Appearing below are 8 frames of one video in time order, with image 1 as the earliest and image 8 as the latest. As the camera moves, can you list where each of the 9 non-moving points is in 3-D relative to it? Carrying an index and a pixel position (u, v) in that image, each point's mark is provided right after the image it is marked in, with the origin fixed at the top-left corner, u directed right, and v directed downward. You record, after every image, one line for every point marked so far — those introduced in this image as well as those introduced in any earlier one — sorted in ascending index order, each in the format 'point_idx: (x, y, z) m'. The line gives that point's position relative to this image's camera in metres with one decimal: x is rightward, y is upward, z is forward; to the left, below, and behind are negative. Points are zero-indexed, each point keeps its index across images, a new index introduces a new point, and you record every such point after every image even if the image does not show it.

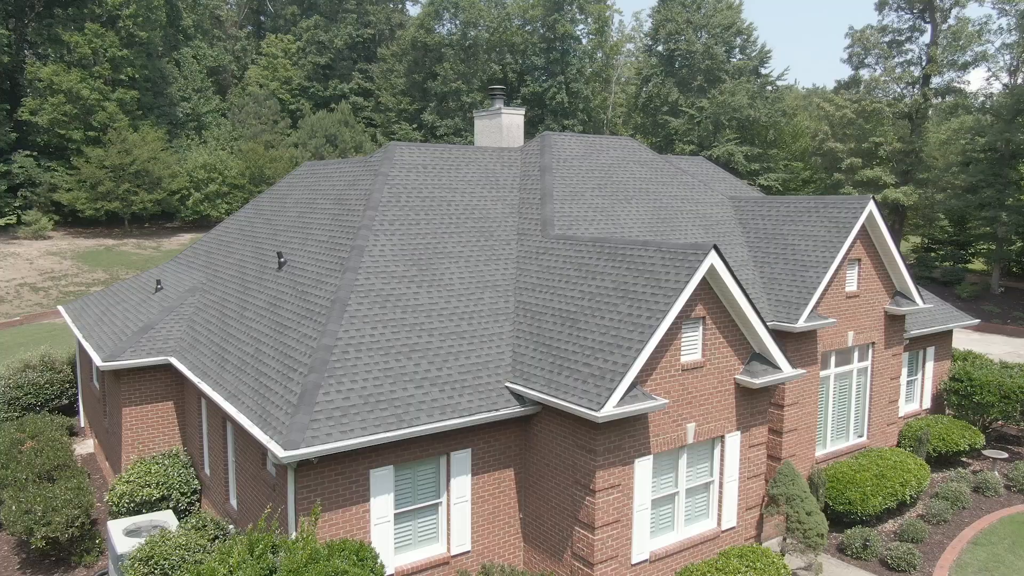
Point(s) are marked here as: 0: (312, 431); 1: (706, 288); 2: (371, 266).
0: (-2.7, -1.9, +9.2) m
1: (+3.0, 0.0, +10.9) m
2: (-2.5, +0.4, +12.4) m
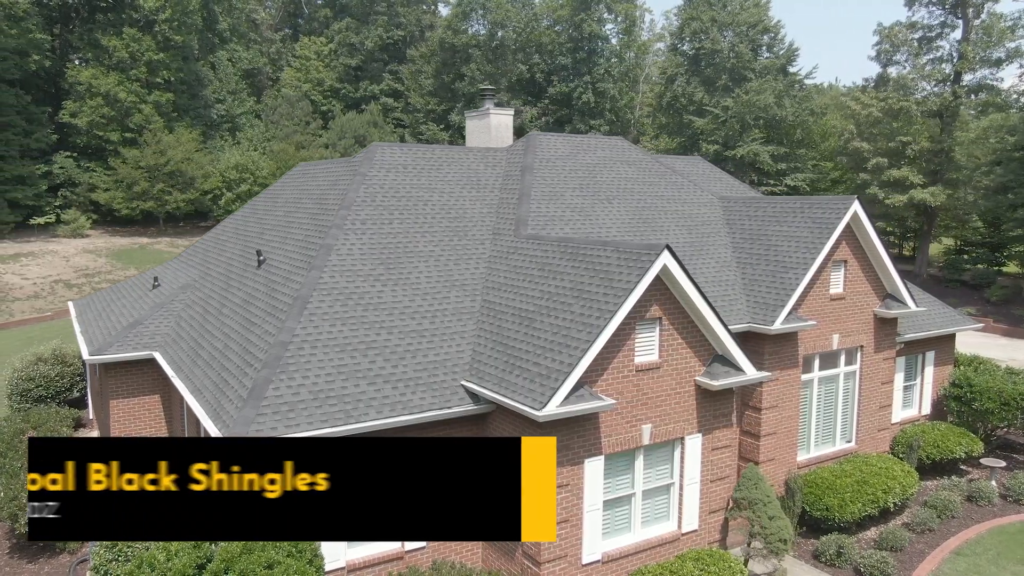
0: (-3.5, -1.9, +9.3) m
1: (+2.3, 0.0, +10.8) m
2: (-3.2, +0.4, +12.5) m
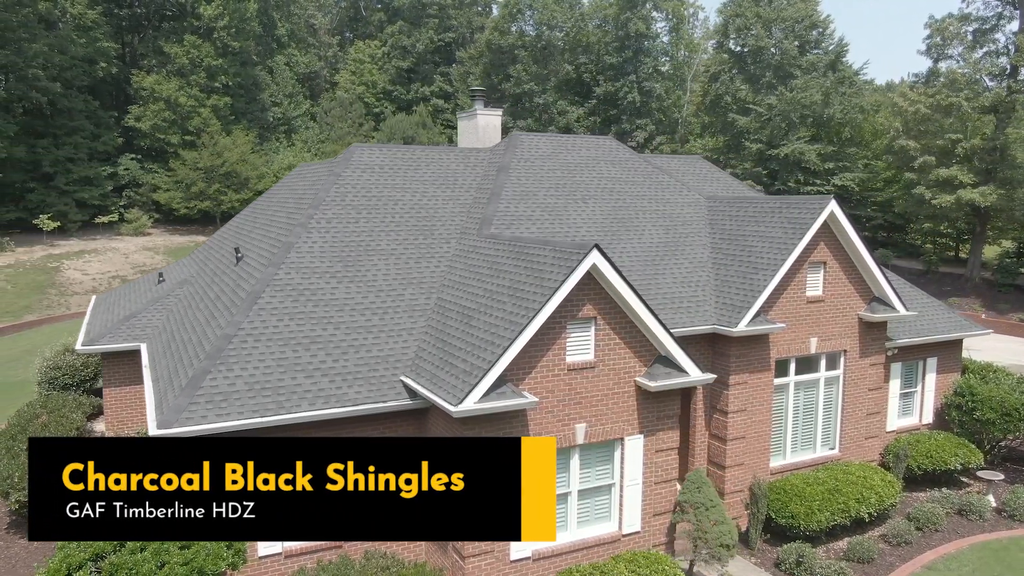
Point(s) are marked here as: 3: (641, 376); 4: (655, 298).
0: (-4.6, -1.8, +9.8) m
1: (+1.3, 0.0, +10.8) m
2: (-4.0, +0.5, +12.9) m
3: (+2.1, -1.4, +11.3) m
4: (+2.9, -0.2, +14.1) m
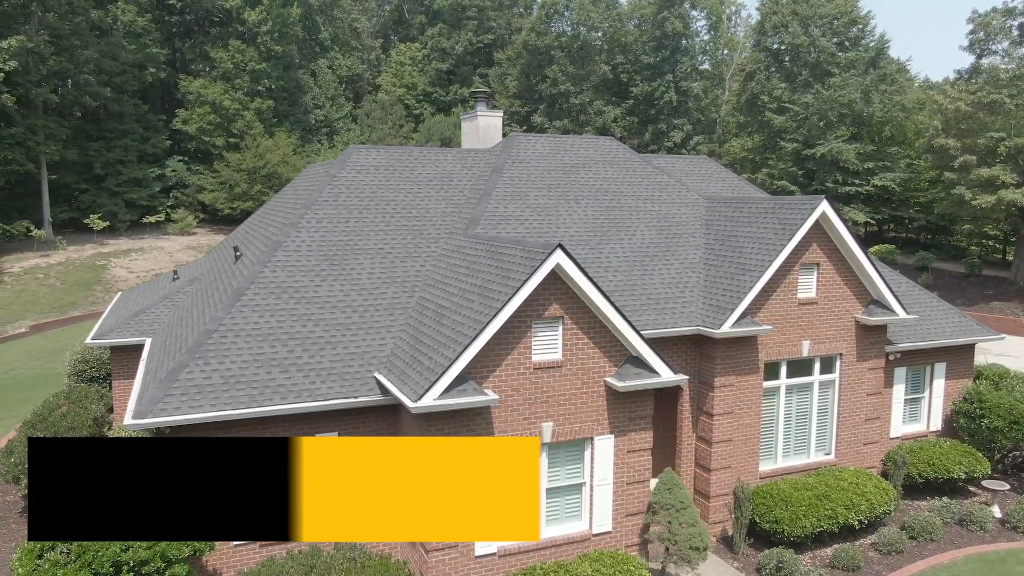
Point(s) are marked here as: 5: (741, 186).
0: (-5.2, -1.7, +10.2) m
1: (+0.8, 0.0, +10.8) m
2: (-4.4, +0.5, +13.3) m
3: (+1.6, -1.4, +11.3) m
4: (+2.6, -0.2, +14.1) m
5: (+6.6, +2.9, +20.0) m
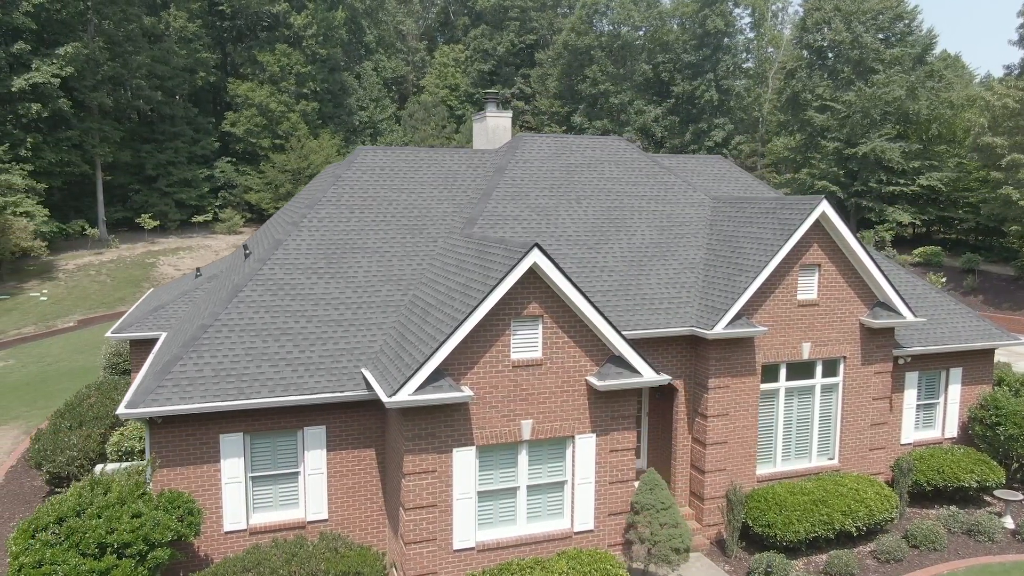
0: (-5.5, -1.7, +10.6) m
1: (+0.5, 0.0, +10.9) m
2: (-4.6, +0.6, +13.7) m
3: (+1.3, -1.4, +11.4) m
4: (+2.4, -0.2, +14.1) m
5: (+6.9, +2.9, +19.7) m
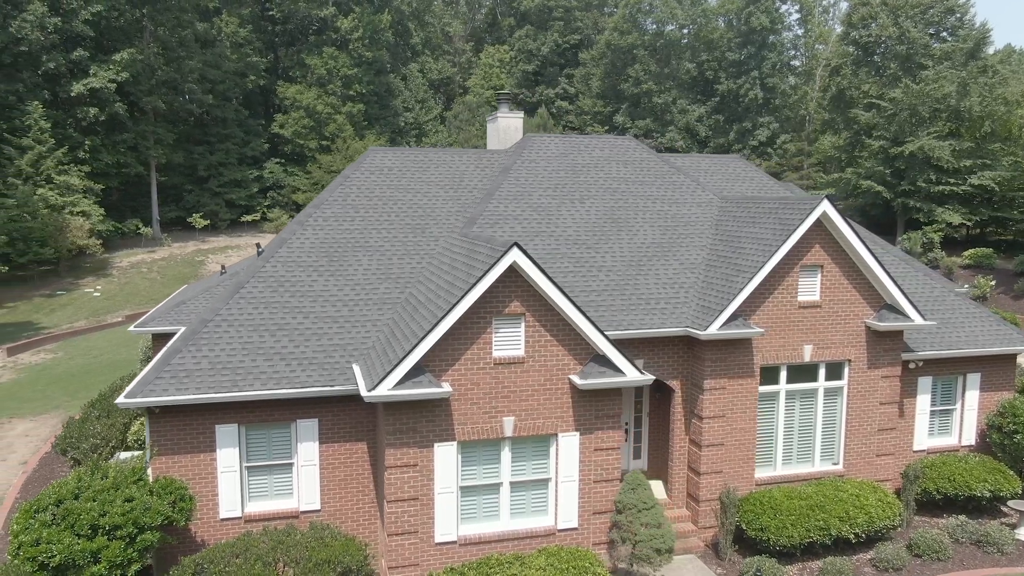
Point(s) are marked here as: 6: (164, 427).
0: (-5.8, -1.6, +11.2) m
1: (+0.2, 0.0, +11.0) m
2: (-4.6, +0.6, +14.2) m
3: (+1.1, -1.4, +11.5) m
4: (+2.4, -0.2, +14.1) m
5: (+7.2, +2.8, +19.4) m
6: (-5.8, -2.3, +11.5) m
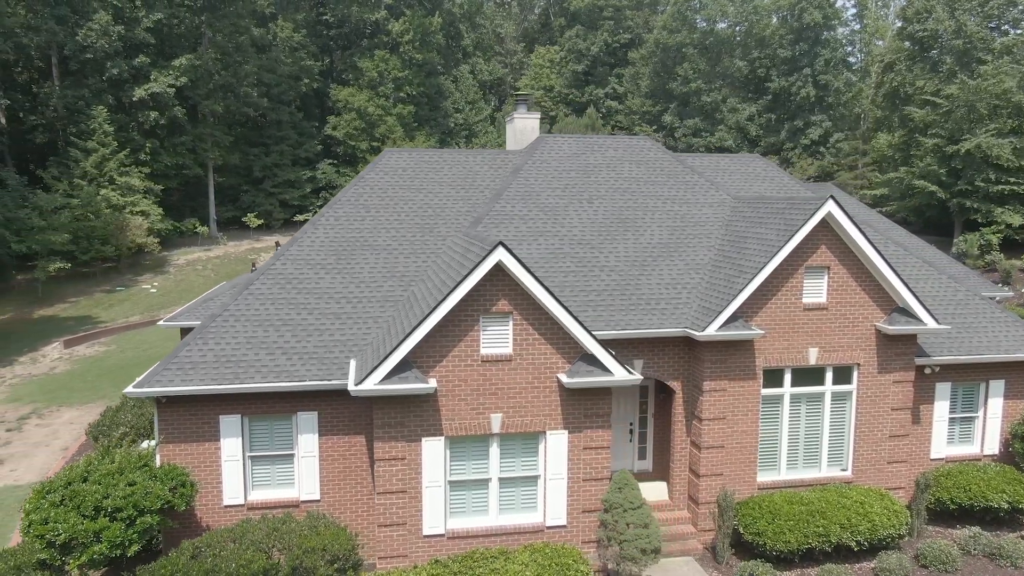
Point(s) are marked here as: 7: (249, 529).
0: (-6.0, -1.5, +11.8) m
1: (0.0, +0.1, +11.2) m
2: (-4.6, +0.7, +14.7) m
3: (+0.9, -1.4, +11.6) m
4: (+2.4, -0.2, +14.1) m
5: (+7.6, +2.8, +19.0) m
6: (-5.9, -2.2, +12.1) m
7: (-4.4, -4.0, +11.6) m
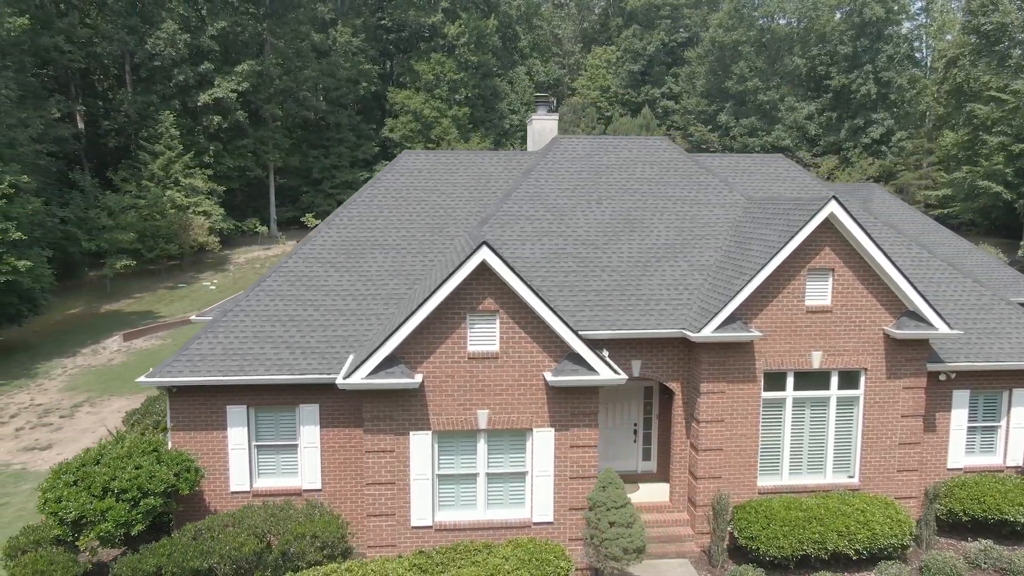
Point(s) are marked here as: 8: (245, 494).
0: (-6.2, -1.4, +12.6) m
1: (-0.3, +0.1, +11.5) m
2: (-4.5, +0.8, +15.3) m
3: (+0.6, -1.4, +11.7) m
4: (+2.4, -0.2, +14.1) m
5: (+8.0, +2.7, +18.6) m
6: (-6.1, -2.1, +12.8) m
7: (-4.6, -4.0, +12.2) m
8: (-5.0, -3.8, +13.1) m
